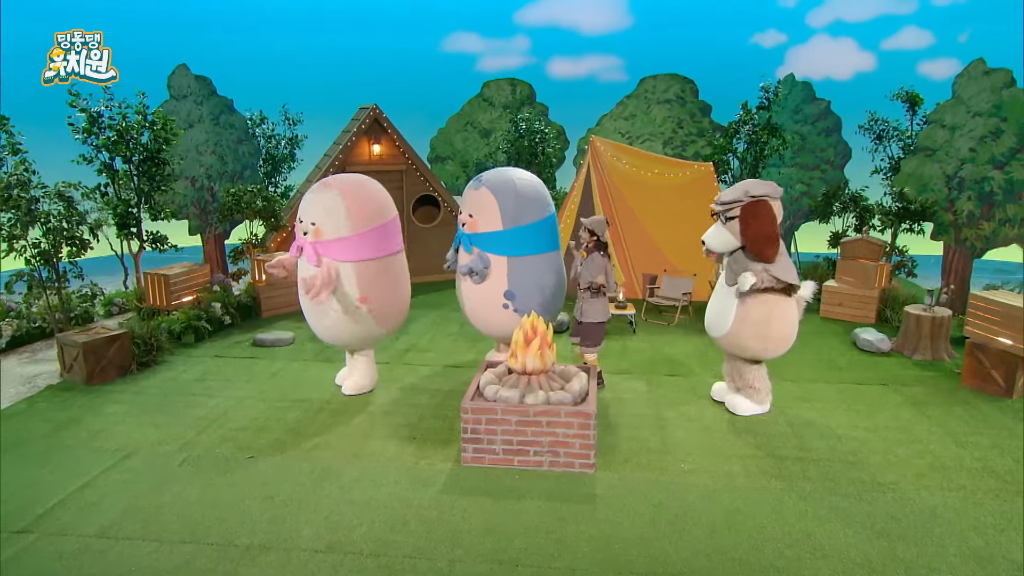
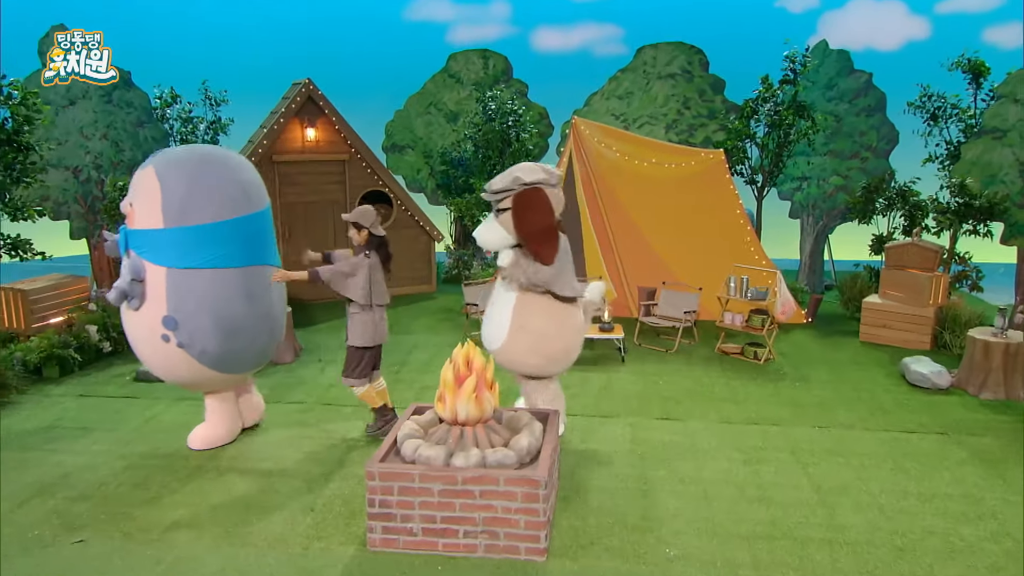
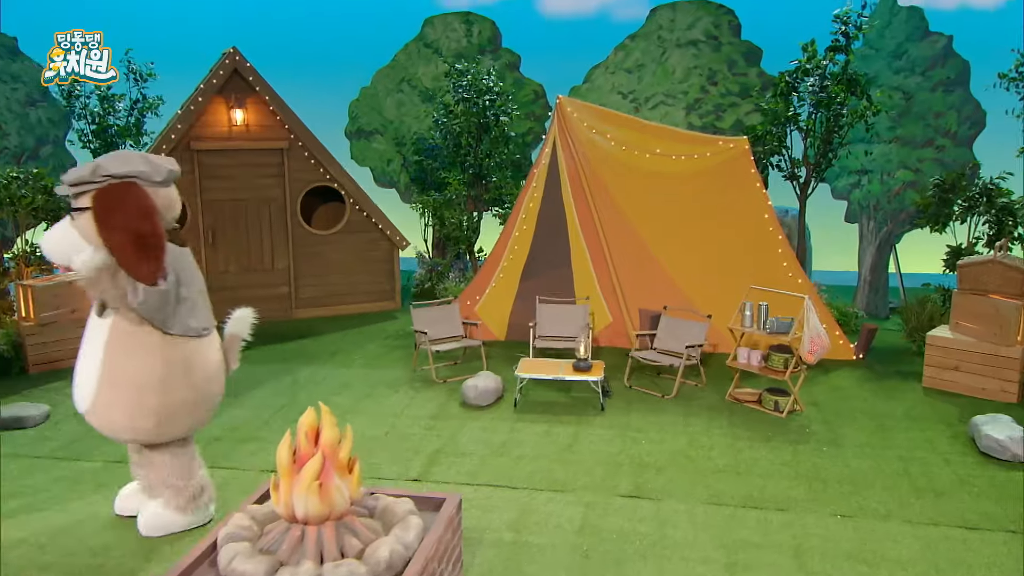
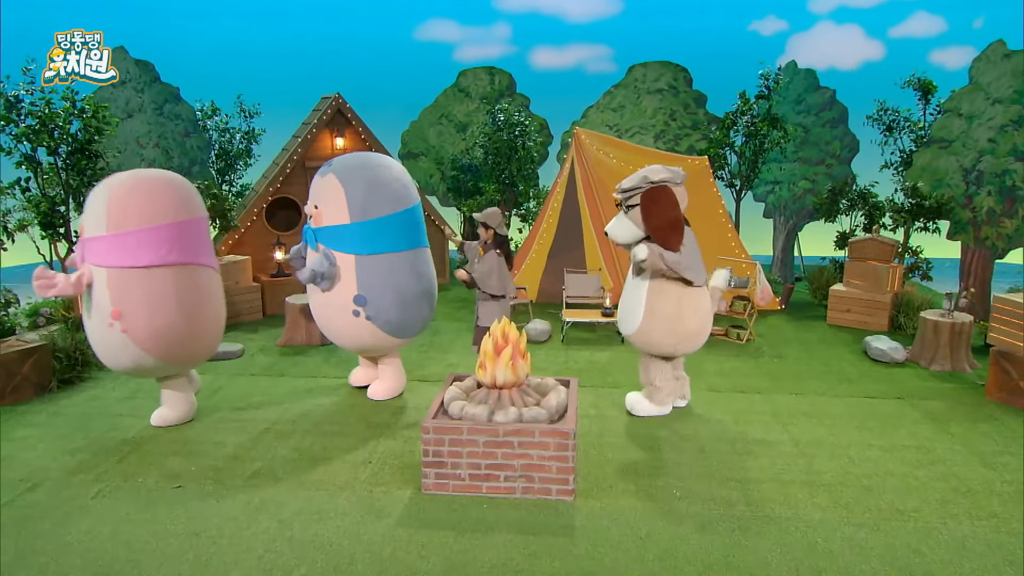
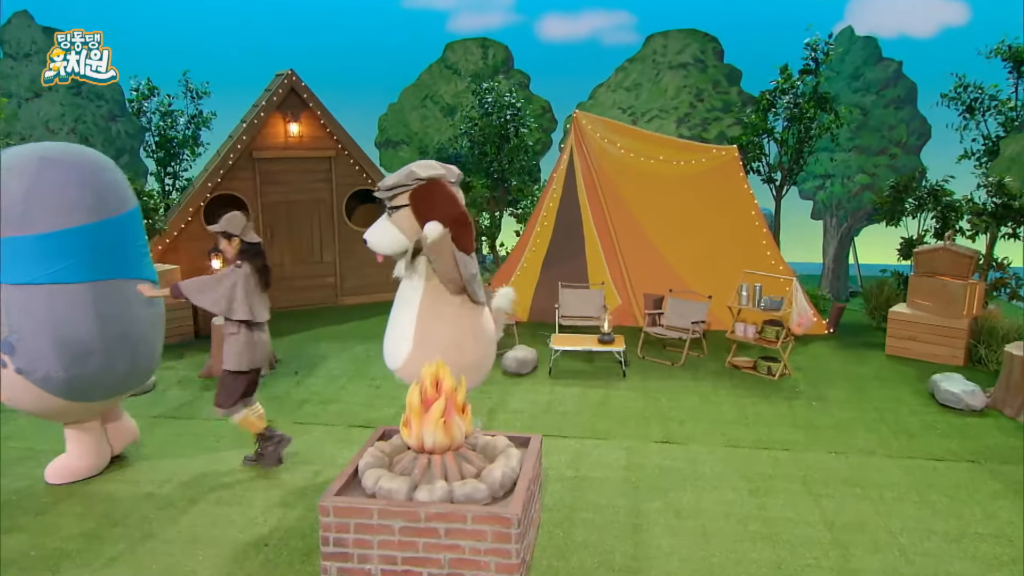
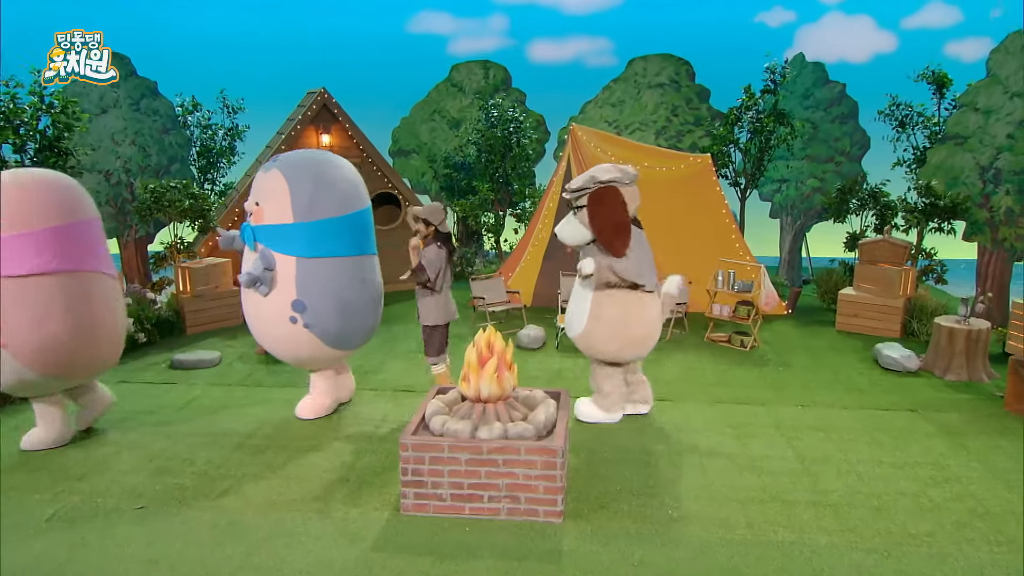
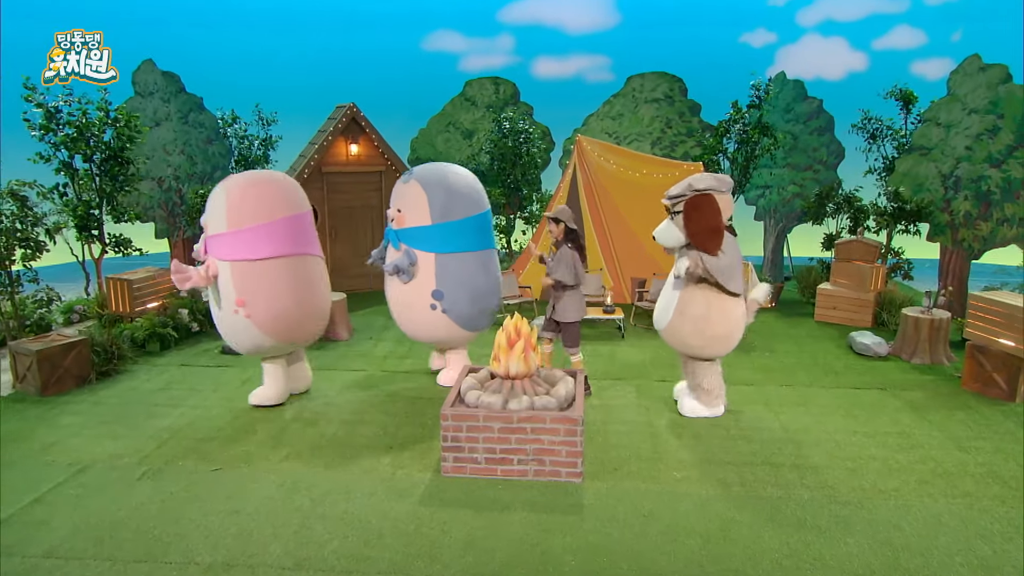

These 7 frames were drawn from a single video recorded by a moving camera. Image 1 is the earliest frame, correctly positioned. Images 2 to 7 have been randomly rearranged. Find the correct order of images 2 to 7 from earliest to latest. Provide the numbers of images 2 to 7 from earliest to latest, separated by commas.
7, 4, 6, 2, 5, 3
